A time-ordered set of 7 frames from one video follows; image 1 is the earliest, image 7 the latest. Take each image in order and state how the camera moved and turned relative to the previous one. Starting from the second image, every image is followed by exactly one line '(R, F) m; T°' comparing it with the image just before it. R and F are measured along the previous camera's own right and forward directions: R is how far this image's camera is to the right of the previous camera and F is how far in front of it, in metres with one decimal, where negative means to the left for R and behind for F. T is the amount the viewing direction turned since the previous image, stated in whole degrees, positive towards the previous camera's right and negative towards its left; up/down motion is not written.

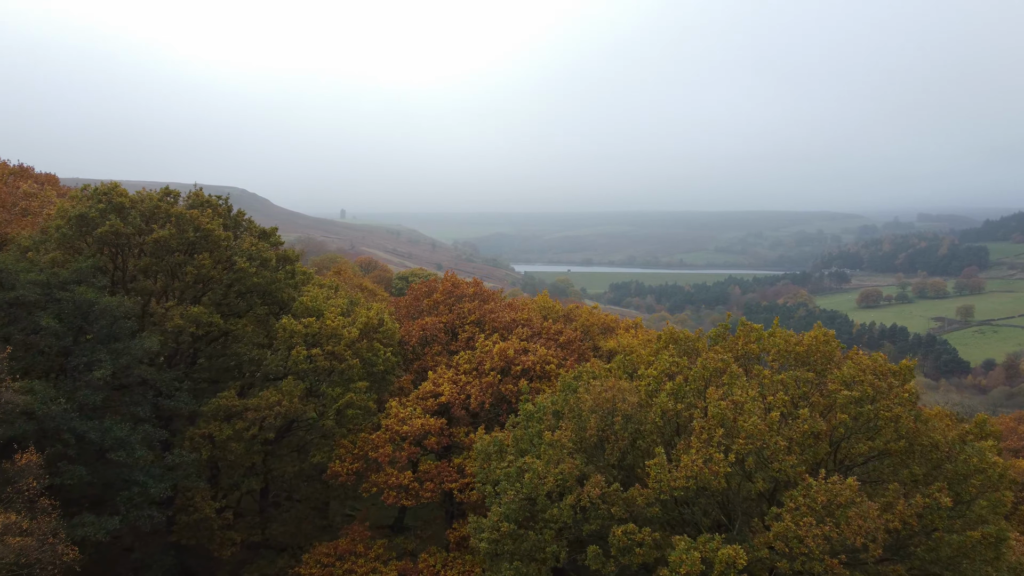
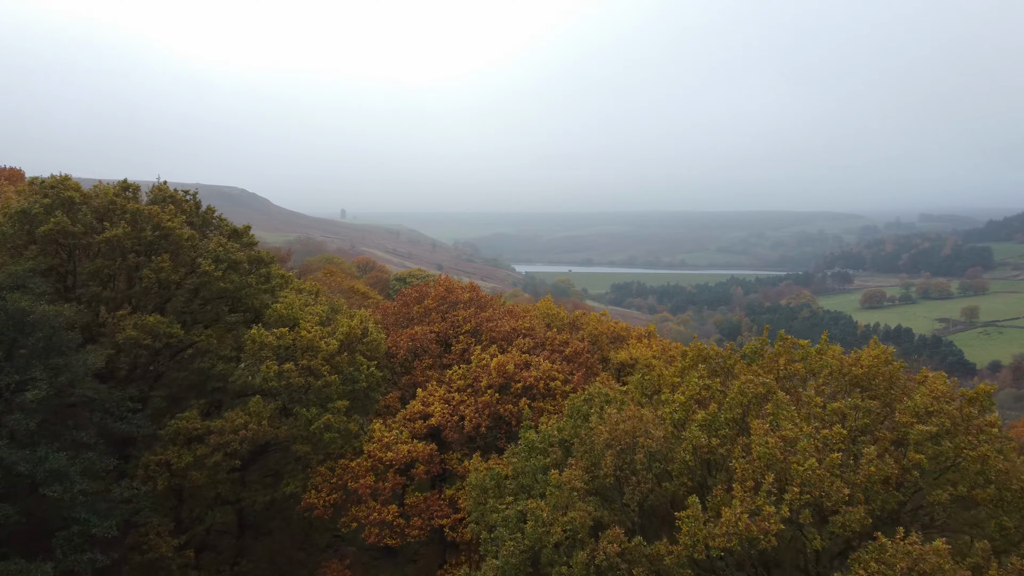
(0.0, +1.0) m; 0°
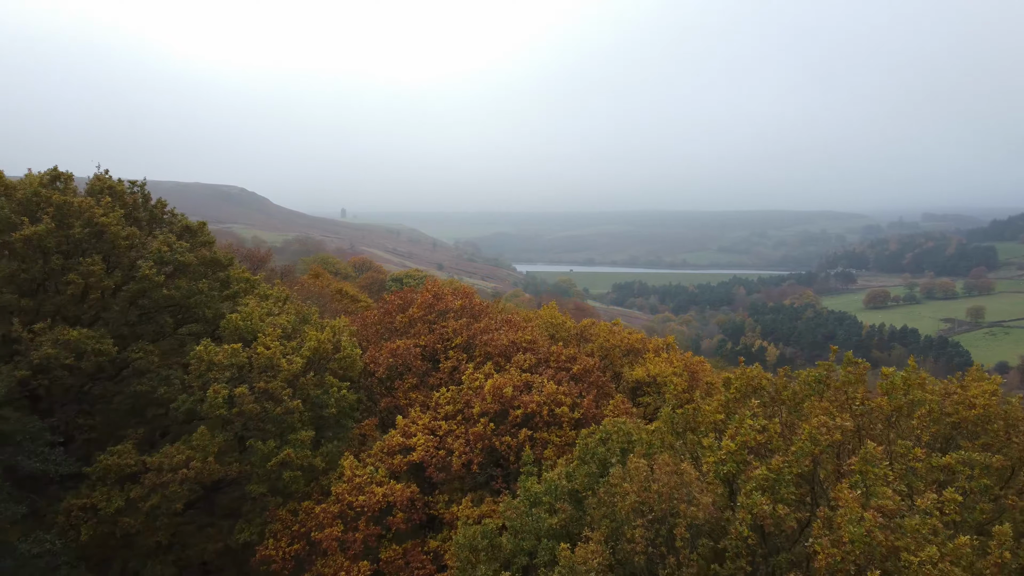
(0.0, +1.2) m; 0°
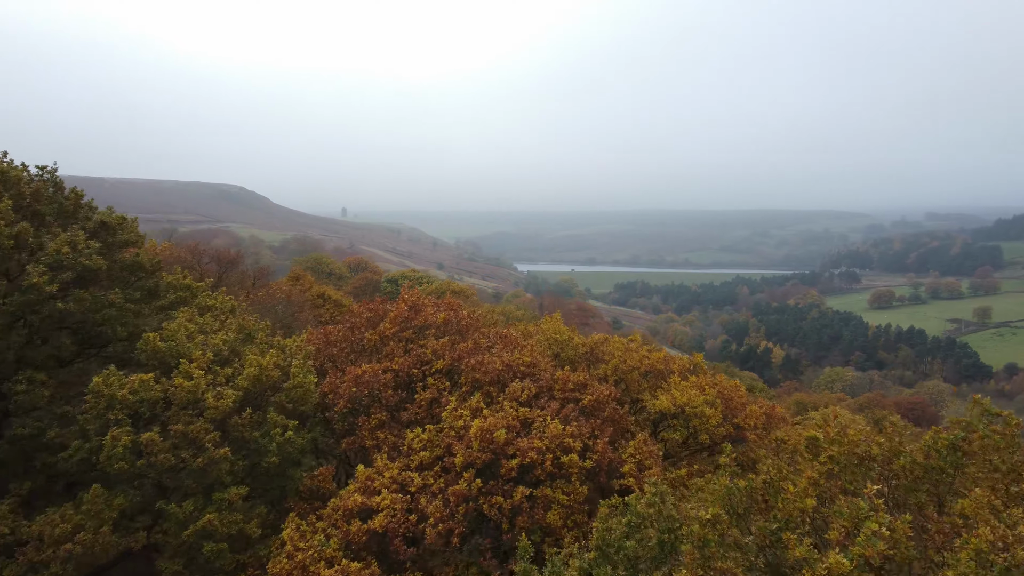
(+0.1, +1.4) m; 0°
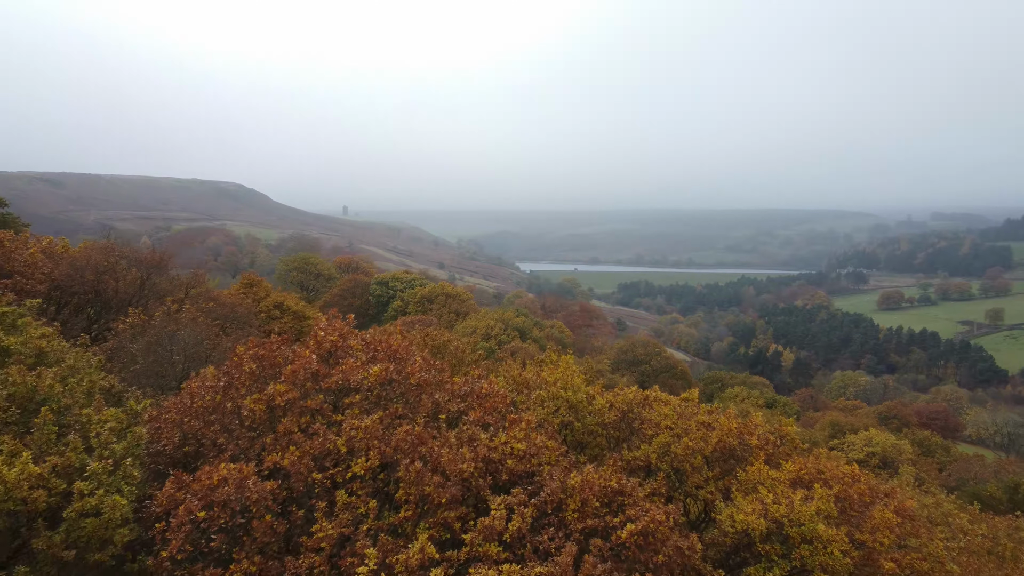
(+0.2, +2.4) m; 0°
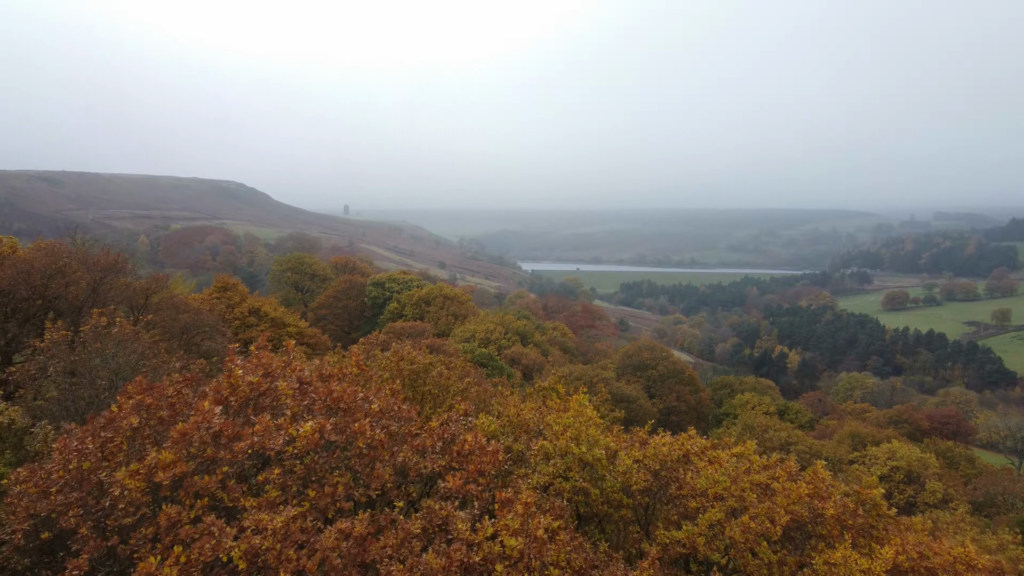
(+0.1, +1.1) m; 0°
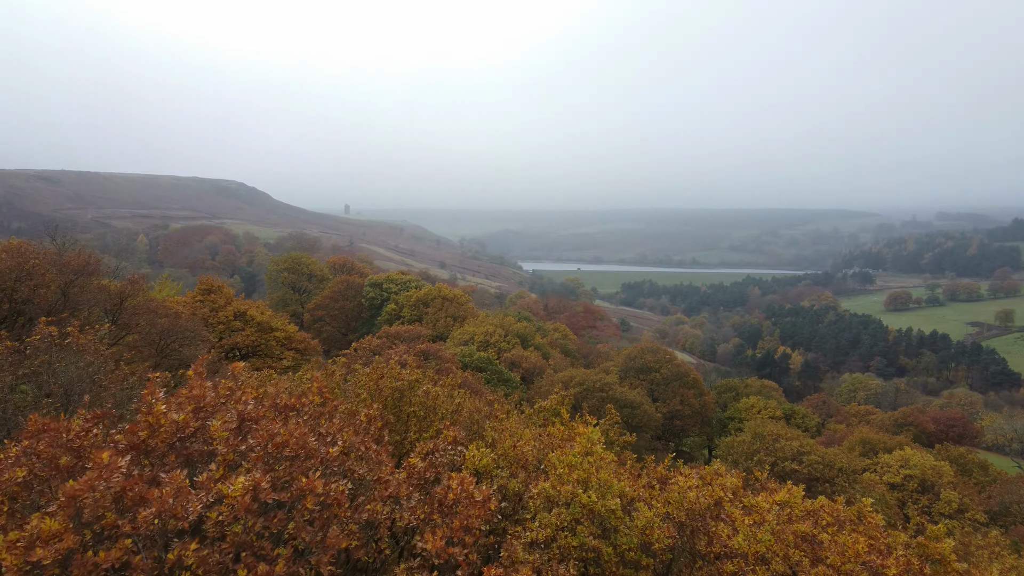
(0.0, +0.6) m; 0°
